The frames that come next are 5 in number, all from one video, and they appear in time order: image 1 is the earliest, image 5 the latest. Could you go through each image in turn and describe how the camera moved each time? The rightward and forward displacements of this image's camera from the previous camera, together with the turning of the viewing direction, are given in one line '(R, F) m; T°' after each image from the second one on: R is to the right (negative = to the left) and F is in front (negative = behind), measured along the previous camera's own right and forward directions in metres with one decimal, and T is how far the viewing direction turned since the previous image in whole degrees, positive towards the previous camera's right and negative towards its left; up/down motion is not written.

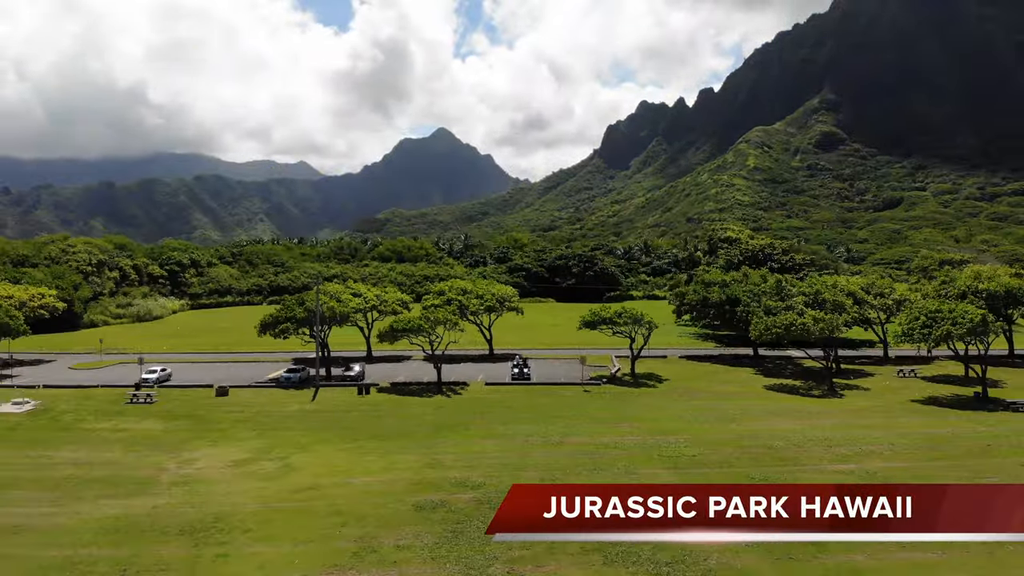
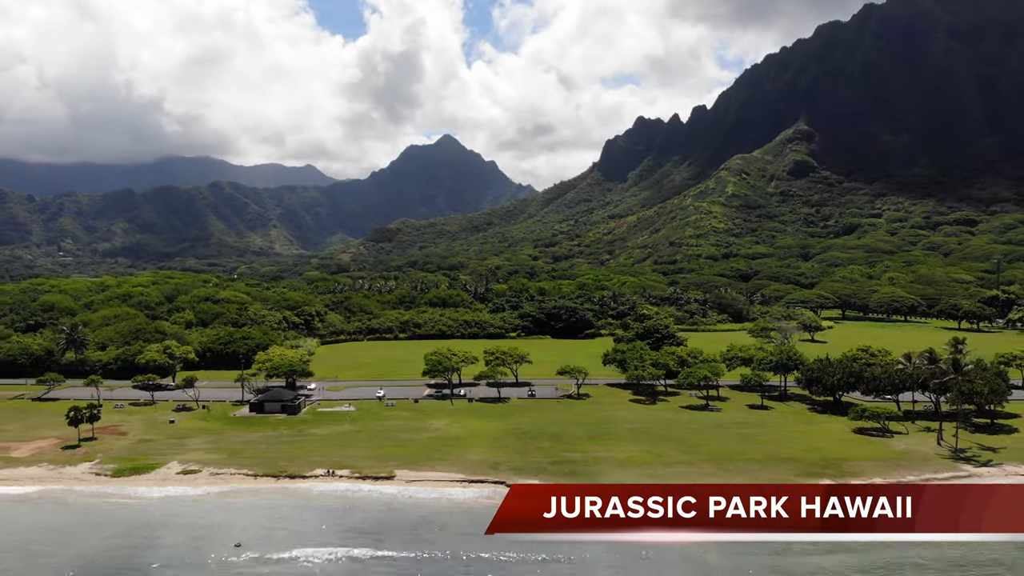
(-1.0, -32.8) m; 0°
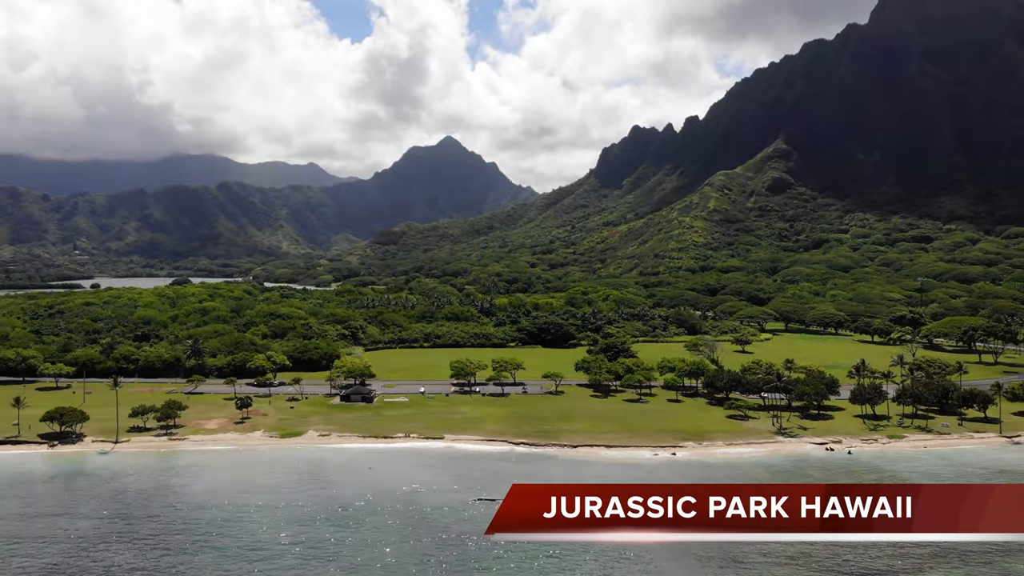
(-0.1, -26.9) m; 0°
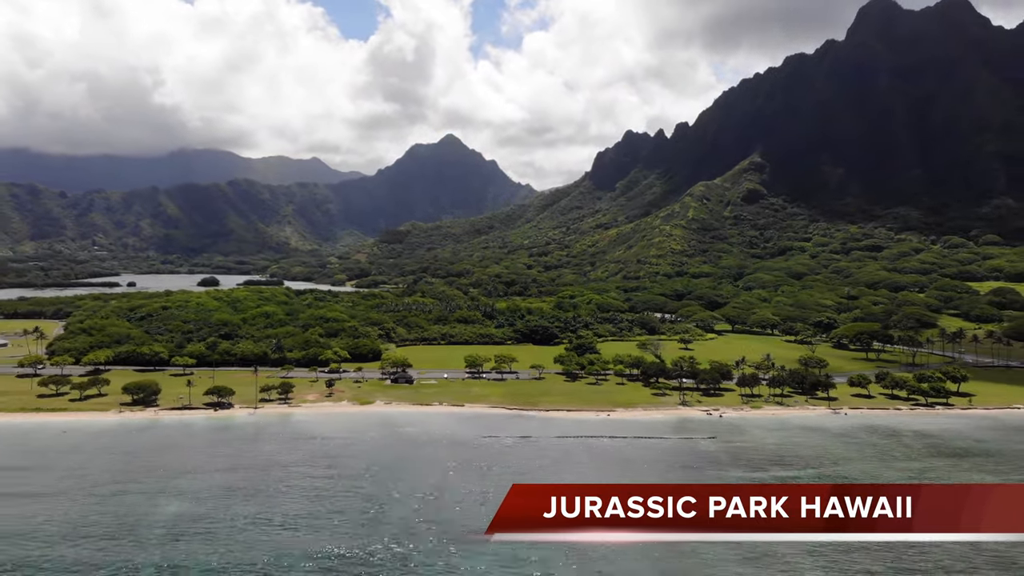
(+0.3, -35.7) m; 0°
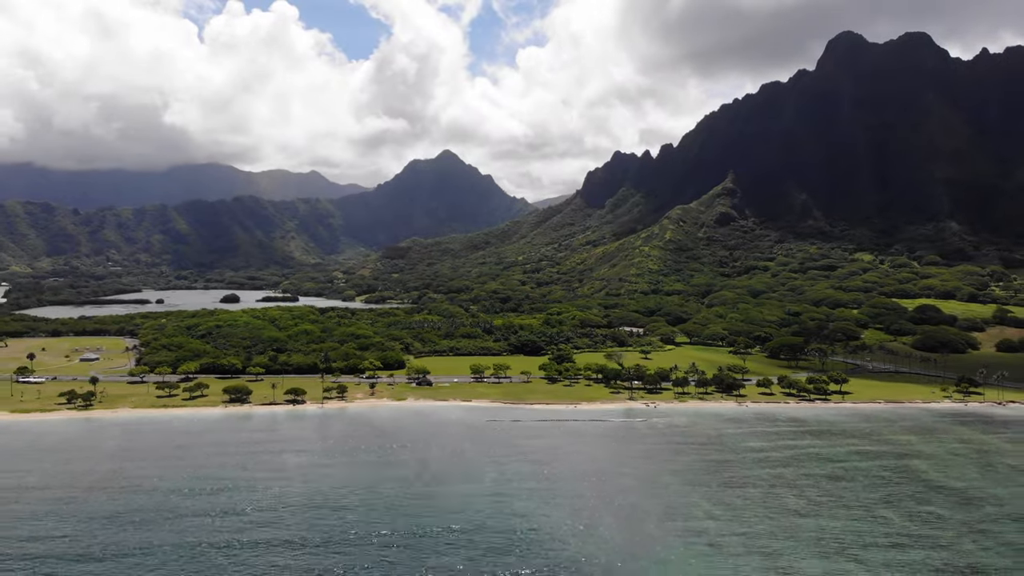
(+0.4, -38.9) m; 0°
